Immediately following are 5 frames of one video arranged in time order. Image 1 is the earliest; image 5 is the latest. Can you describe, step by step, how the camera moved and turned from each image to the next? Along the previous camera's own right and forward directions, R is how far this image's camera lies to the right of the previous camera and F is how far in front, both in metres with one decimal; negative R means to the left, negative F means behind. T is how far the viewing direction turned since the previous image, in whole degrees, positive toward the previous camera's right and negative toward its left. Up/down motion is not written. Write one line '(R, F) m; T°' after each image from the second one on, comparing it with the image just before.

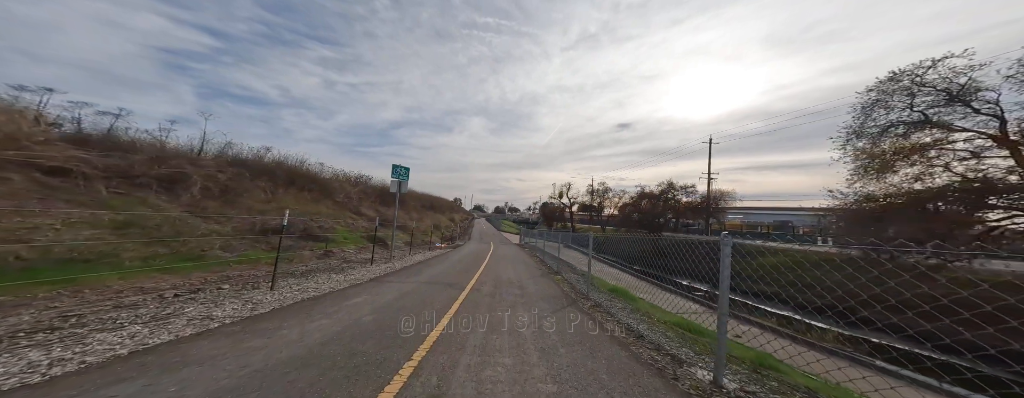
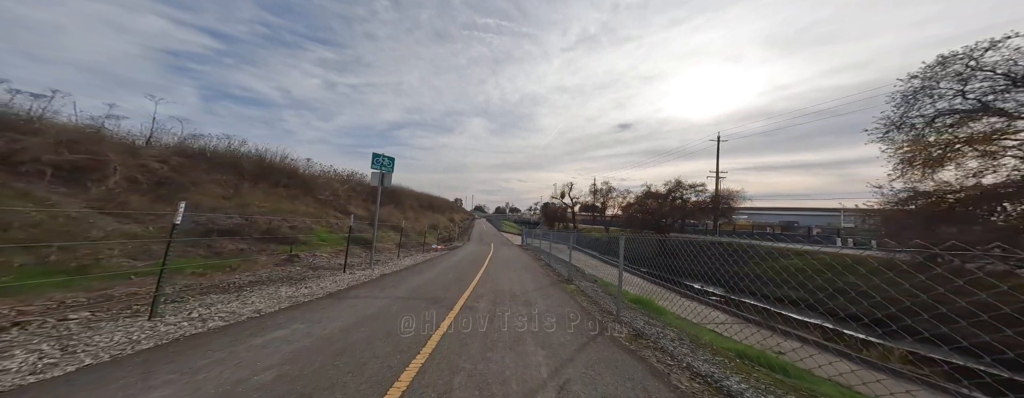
(0.0, +1.3) m; 0°
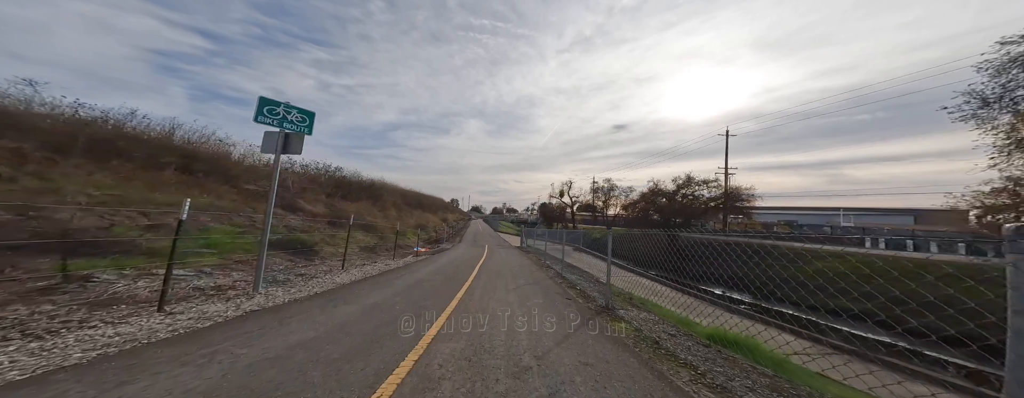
(0.0, +3.0) m; +1°
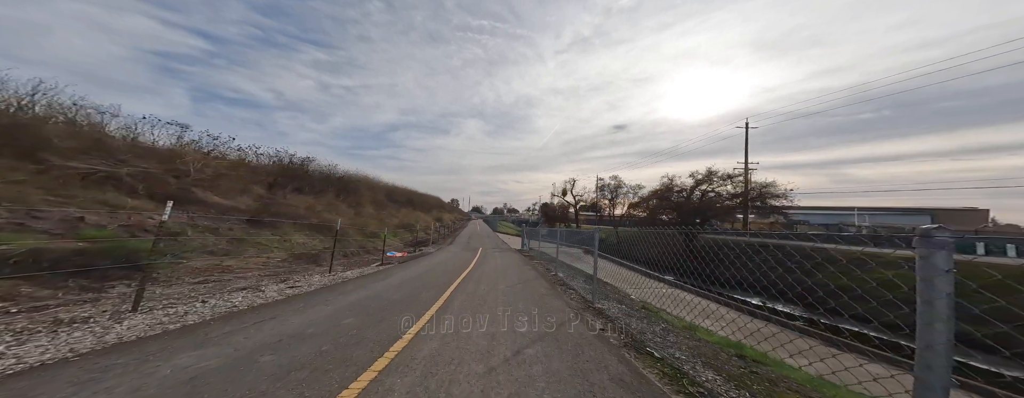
(+0.1, +3.4) m; 0°
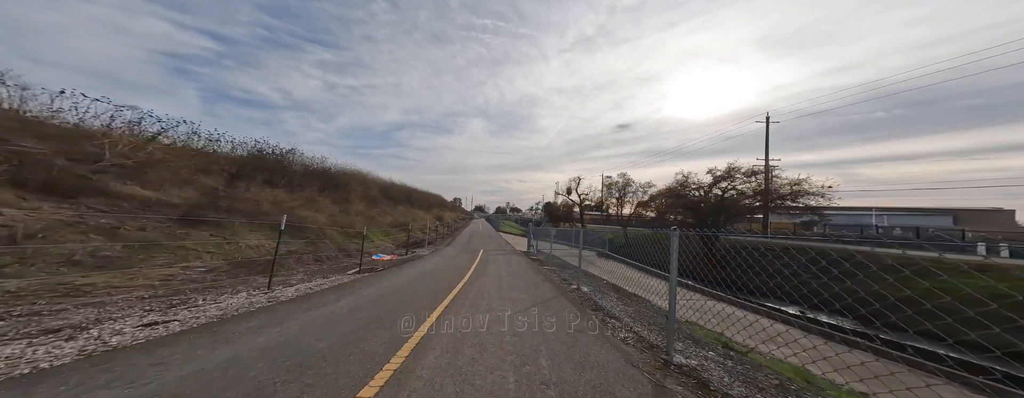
(-0.1, +1.9) m; -1°
